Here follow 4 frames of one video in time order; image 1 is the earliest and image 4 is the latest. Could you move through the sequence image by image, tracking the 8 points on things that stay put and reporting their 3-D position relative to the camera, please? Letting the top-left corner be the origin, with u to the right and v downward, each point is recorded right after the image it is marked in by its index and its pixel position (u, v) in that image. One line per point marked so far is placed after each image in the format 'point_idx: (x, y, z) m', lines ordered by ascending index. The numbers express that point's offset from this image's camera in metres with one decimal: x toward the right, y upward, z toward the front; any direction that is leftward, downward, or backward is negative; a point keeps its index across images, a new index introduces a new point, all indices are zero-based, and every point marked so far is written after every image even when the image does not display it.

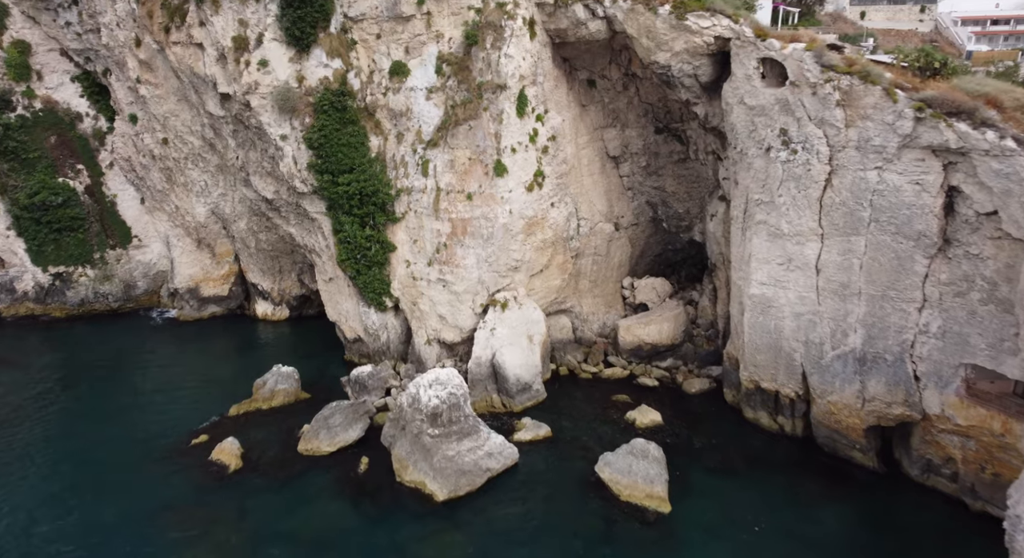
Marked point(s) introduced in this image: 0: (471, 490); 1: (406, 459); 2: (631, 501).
0: (-1.1, -6.0, +19.1) m
1: (-3.1, -5.3, +19.7) m
2: (+3.3, -6.2, +18.6) m
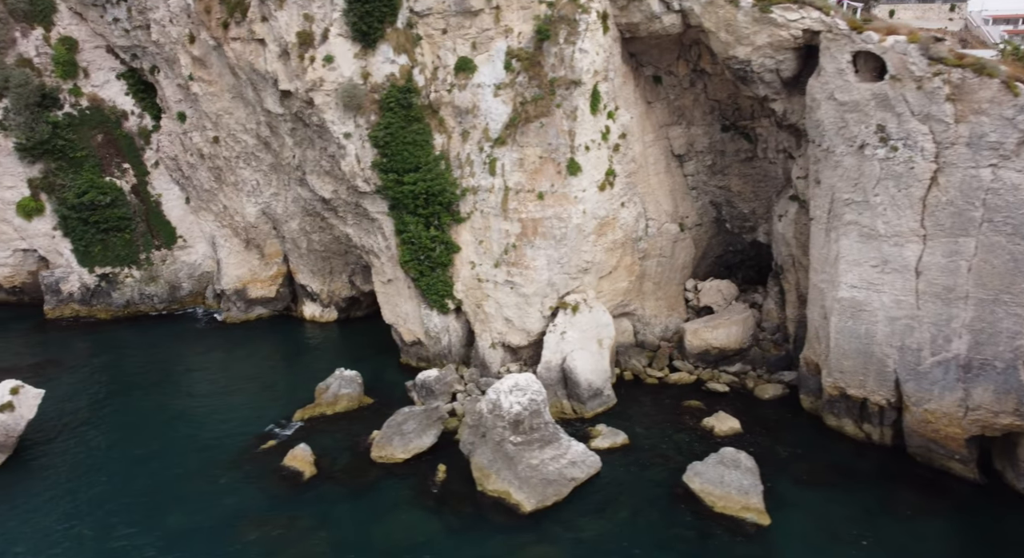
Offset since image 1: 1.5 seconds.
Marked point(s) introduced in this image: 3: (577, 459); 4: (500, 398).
0: (+1.3, -6.1, +18.4) m
1: (-0.7, -5.3, +19.0) m
2: (+5.7, -6.2, +17.8) m
3: (+1.8, -5.1, +19.1) m
4: (-0.3, -3.4, +19.5) m
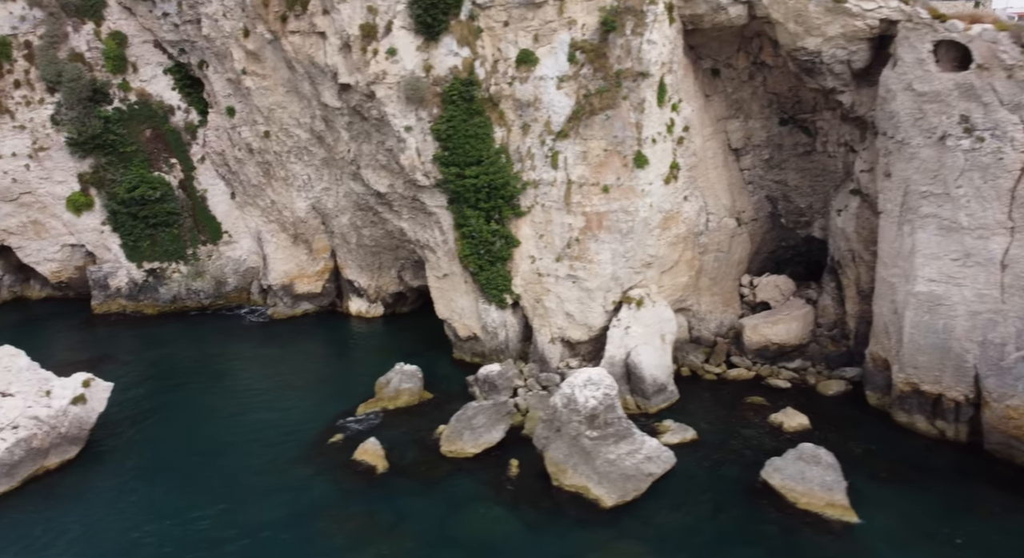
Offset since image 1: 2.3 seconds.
0: (+3.4, -5.9, +18.2) m
1: (+1.4, -5.1, +18.8) m
2: (+7.8, -6.0, +17.5) m
3: (+3.9, -4.9, +18.9) m
4: (+1.8, -3.2, +19.2) m
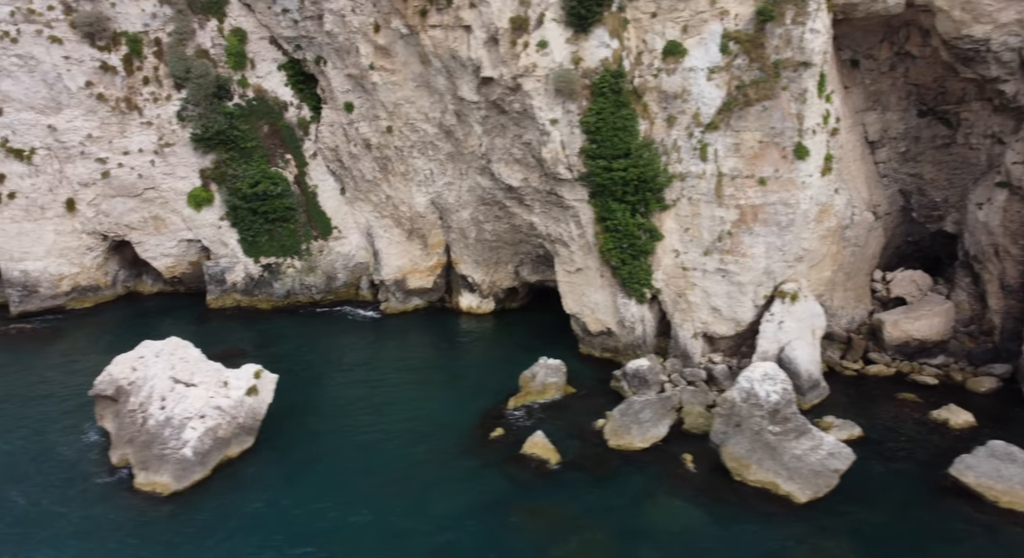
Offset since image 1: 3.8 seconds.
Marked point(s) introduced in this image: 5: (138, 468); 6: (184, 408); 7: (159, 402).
0: (+8.4, -5.7, +17.9) m
1: (+6.4, -4.9, +18.5) m
2: (+12.7, -5.8, +17.1) m
3: (+8.9, -4.7, +18.6) m
4: (+6.8, -3.0, +19.0) m
5: (-10.0, -5.1, +18.1) m
6: (-9.1, -3.6, +18.7) m
7: (-9.9, -3.5, +19.0) m
